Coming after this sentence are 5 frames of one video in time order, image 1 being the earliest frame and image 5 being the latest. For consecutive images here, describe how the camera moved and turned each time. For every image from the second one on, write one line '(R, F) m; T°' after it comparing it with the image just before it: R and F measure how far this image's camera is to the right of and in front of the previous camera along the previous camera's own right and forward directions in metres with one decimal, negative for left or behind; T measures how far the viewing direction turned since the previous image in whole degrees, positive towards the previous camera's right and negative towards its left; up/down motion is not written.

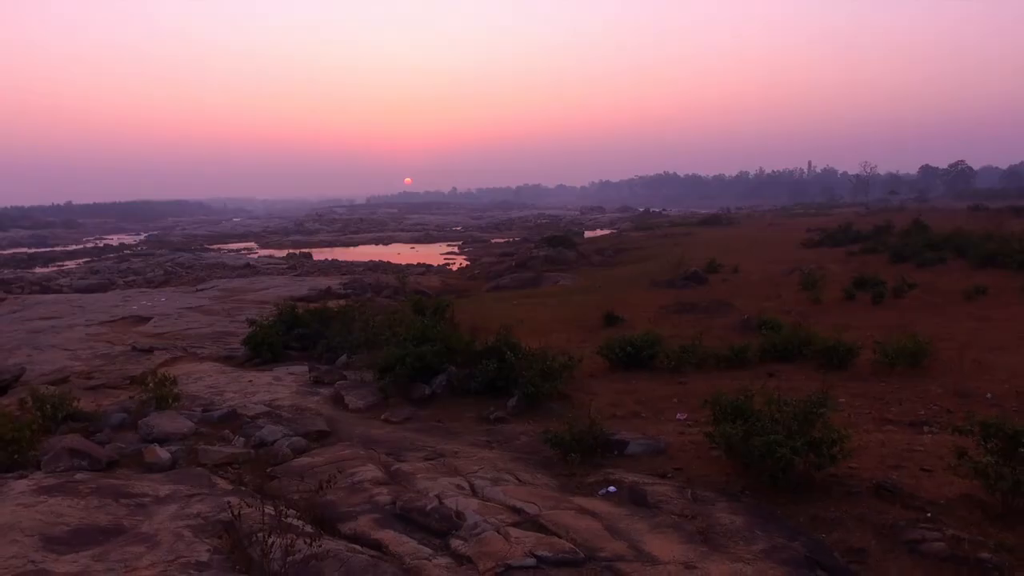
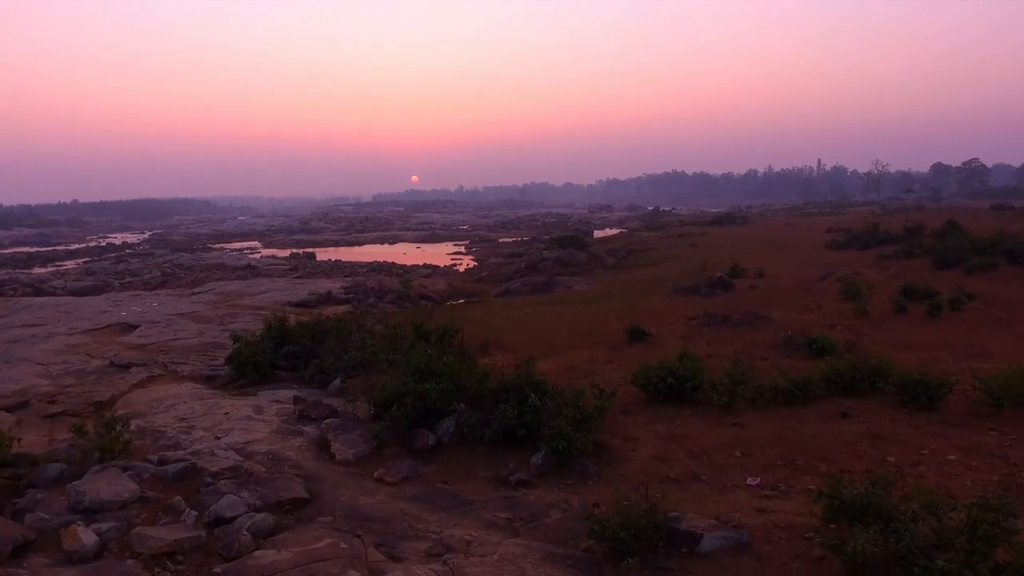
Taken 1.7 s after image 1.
(-0.1, +1.3) m; 0°
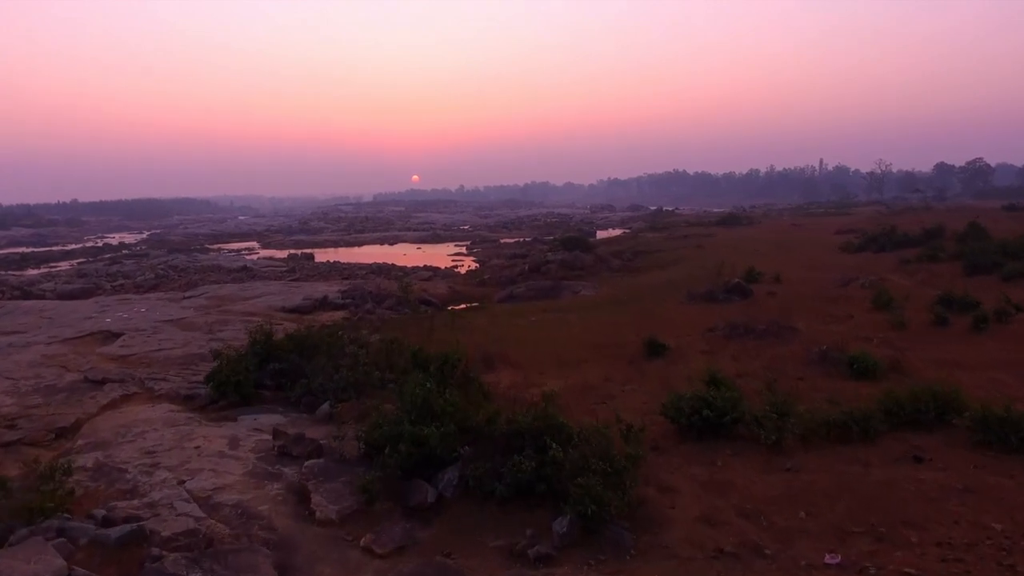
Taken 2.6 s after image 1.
(-0.1, +1.0) m; 0°
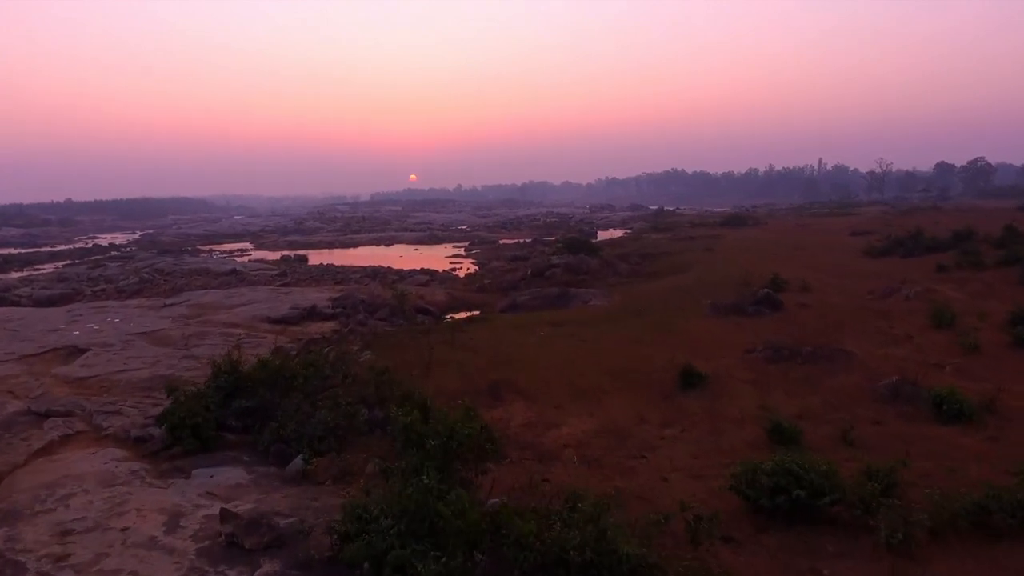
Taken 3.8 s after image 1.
(-0.2, +1.6) m; 0°
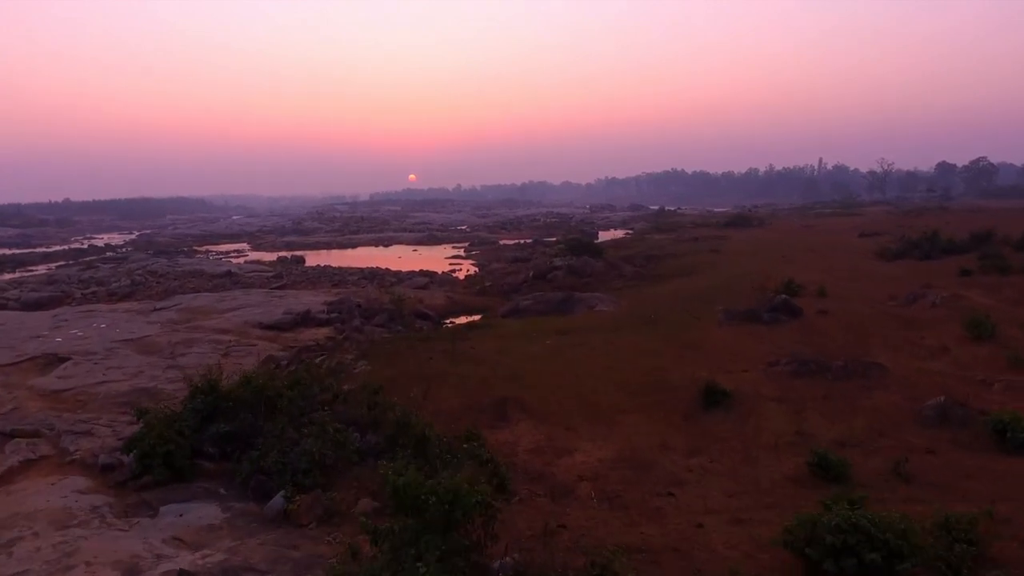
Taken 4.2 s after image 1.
(-0.1, +0.8) m; 0°
